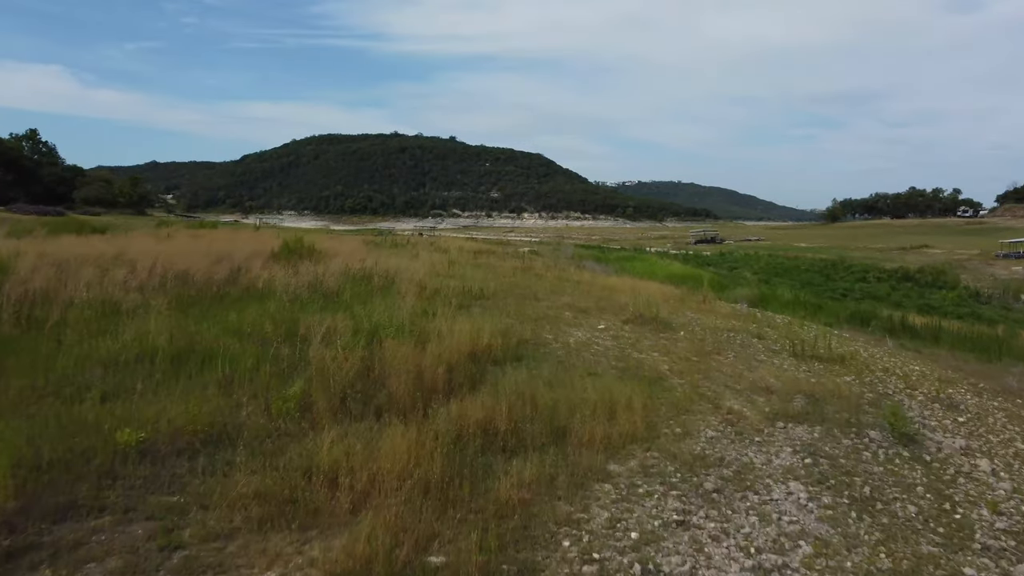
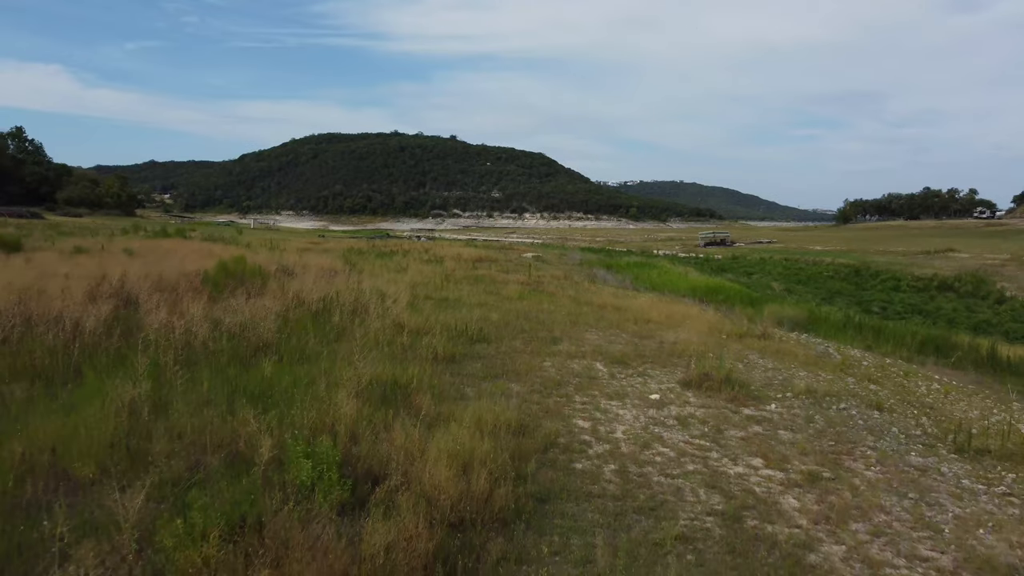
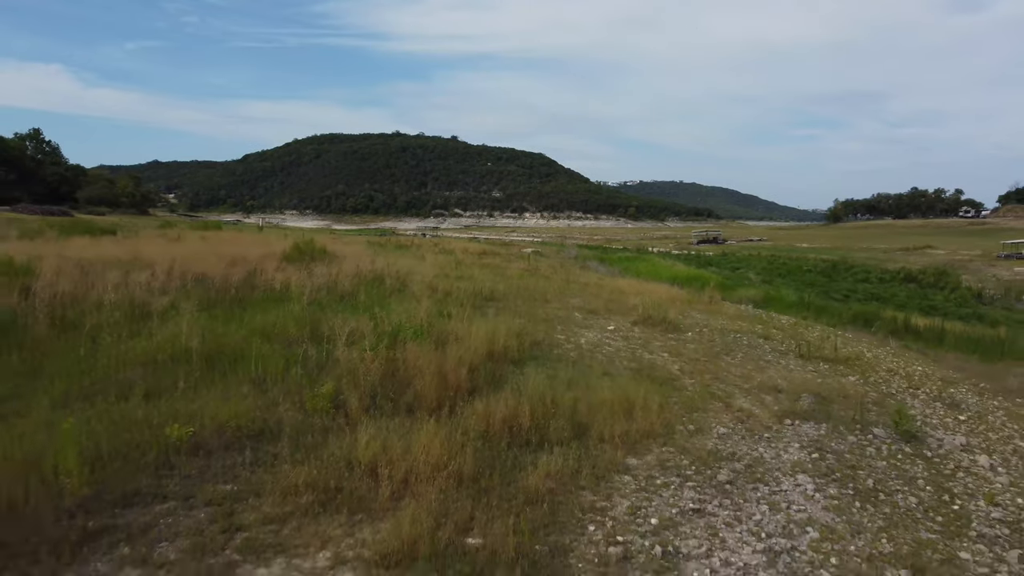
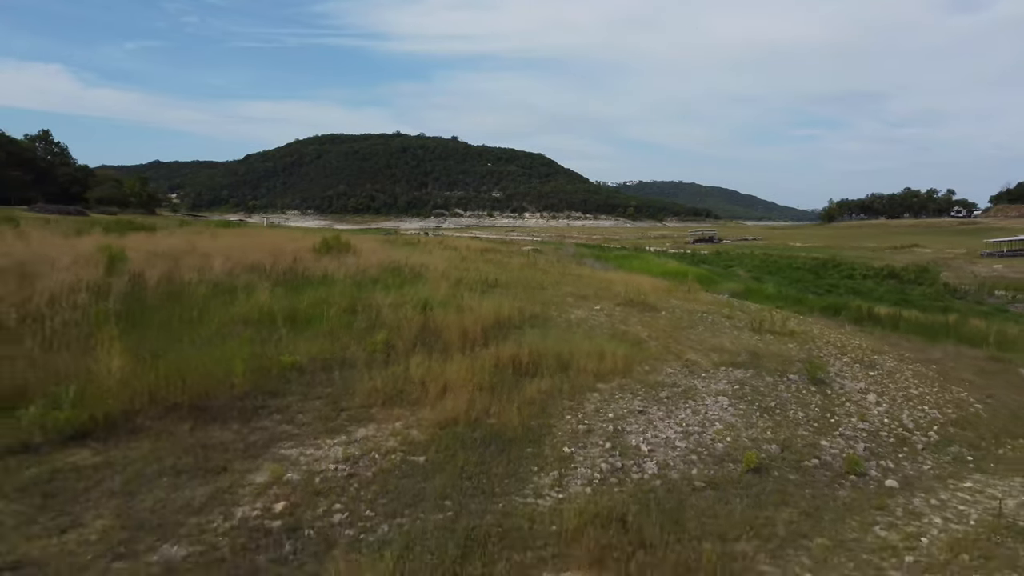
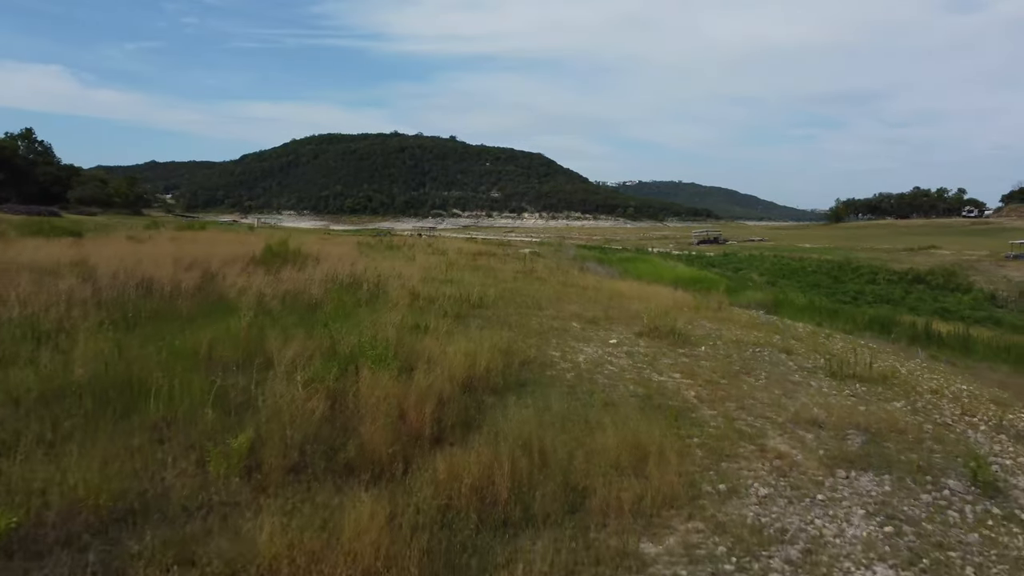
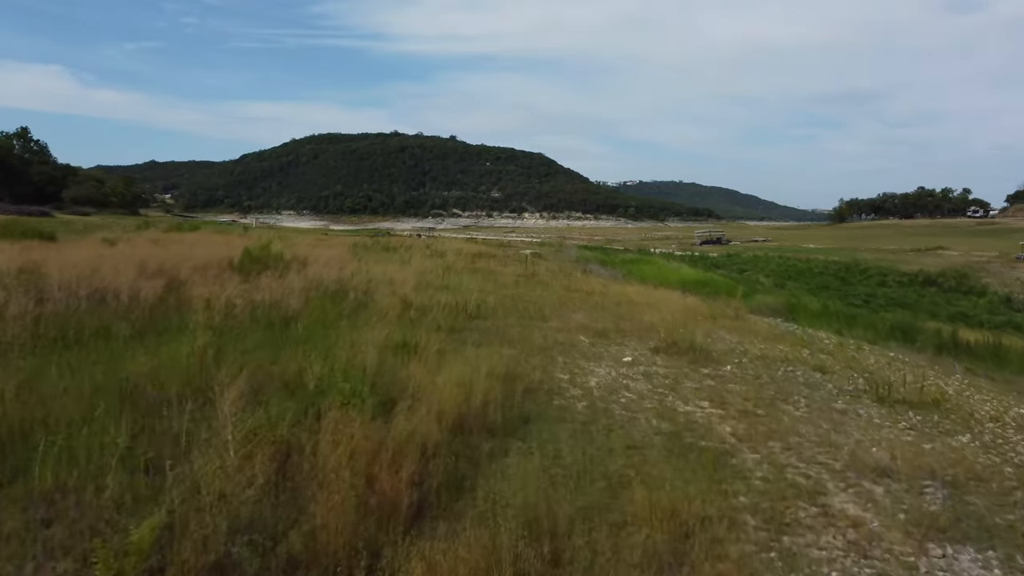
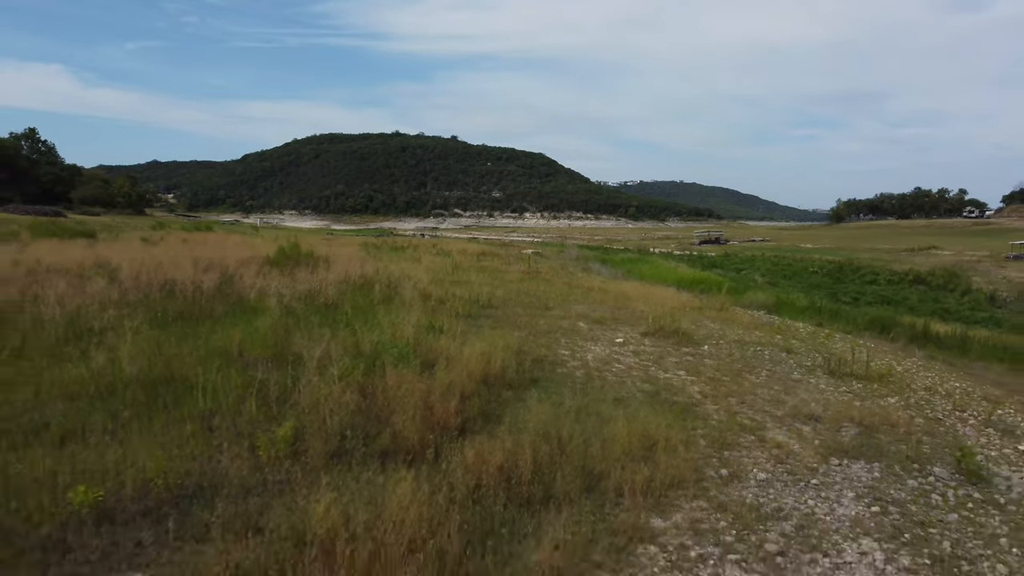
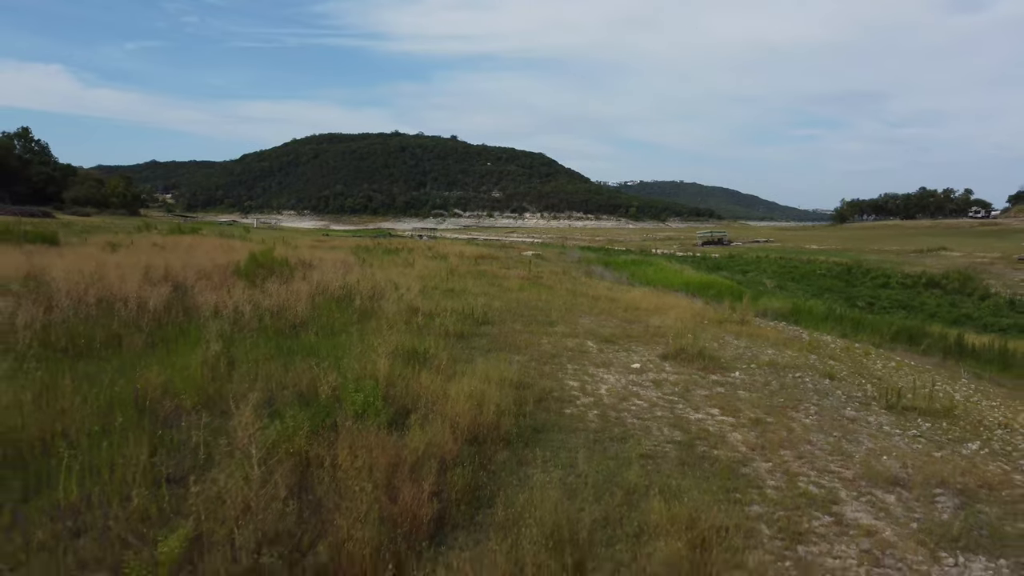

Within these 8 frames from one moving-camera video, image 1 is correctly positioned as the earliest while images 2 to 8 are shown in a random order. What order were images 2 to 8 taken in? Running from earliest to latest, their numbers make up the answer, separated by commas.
5, 6, 2, 8, 7, 3, 4
